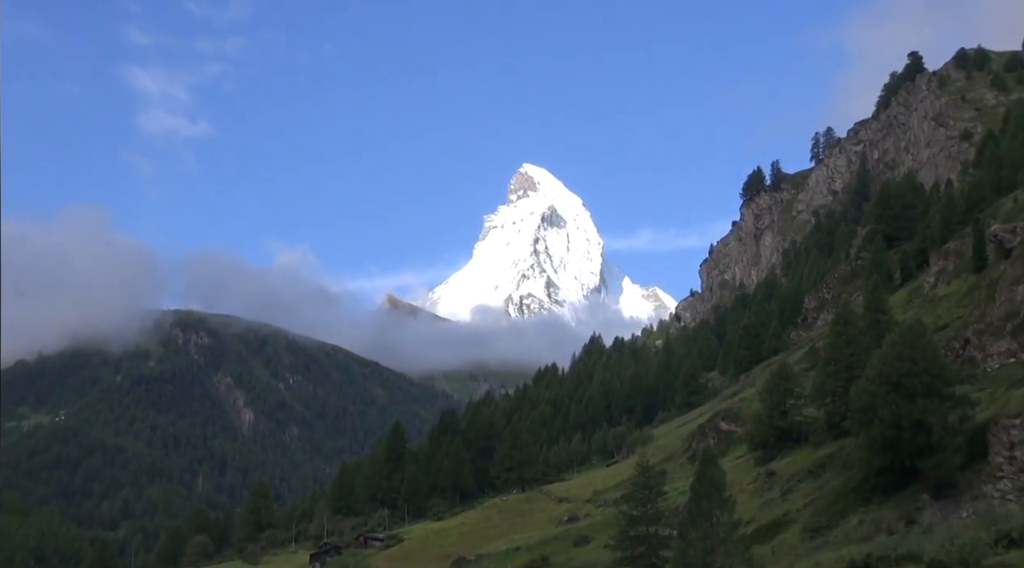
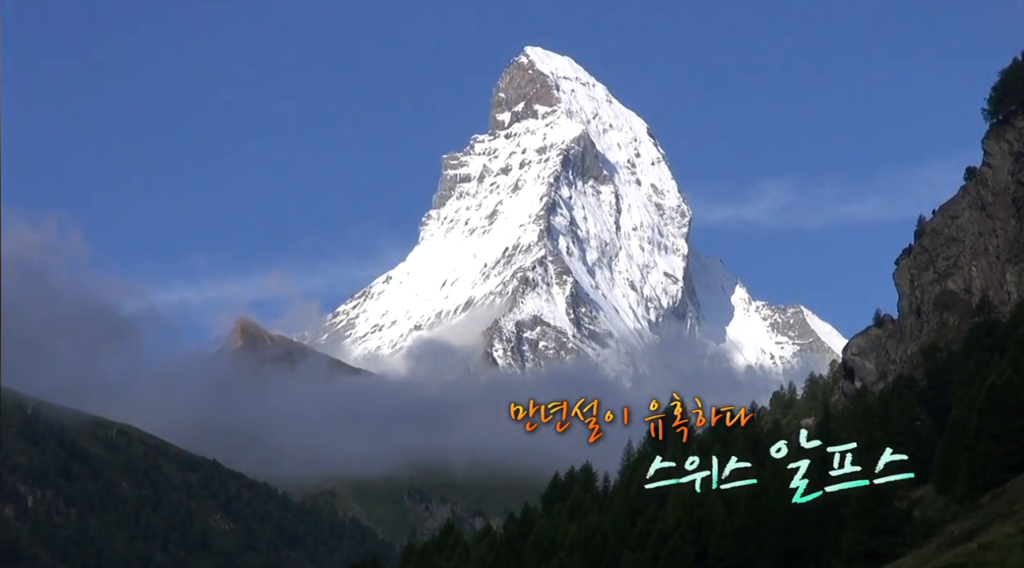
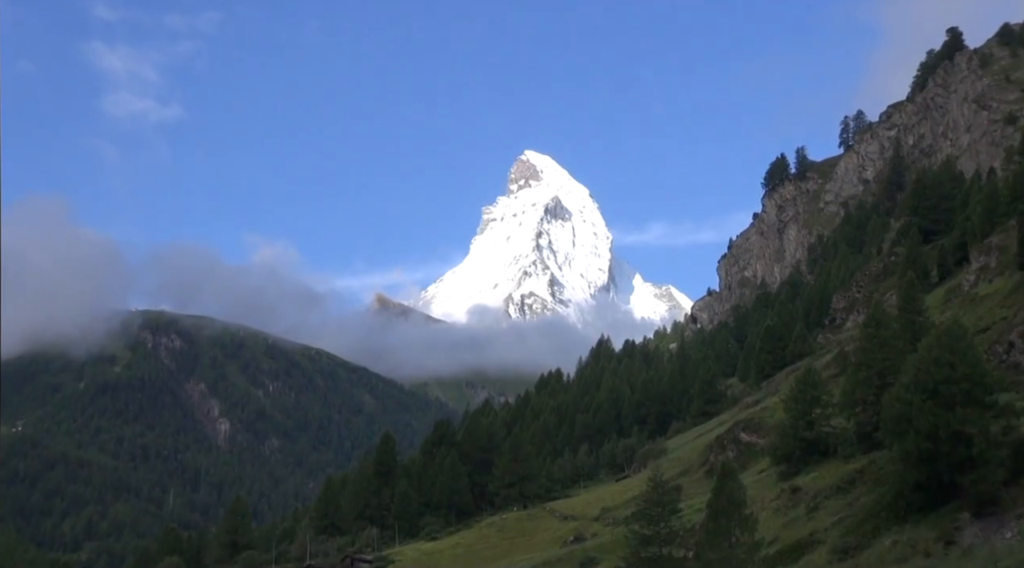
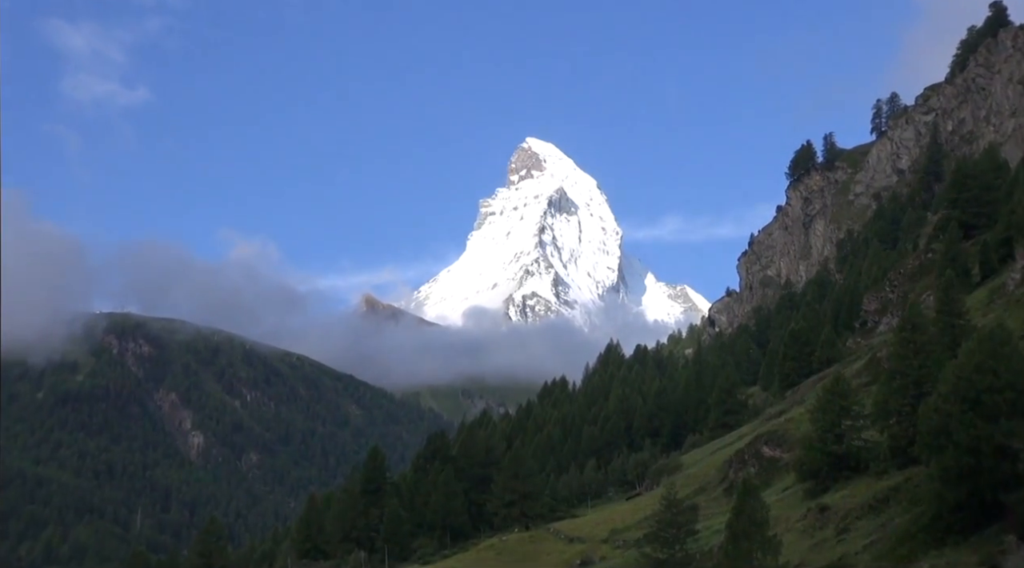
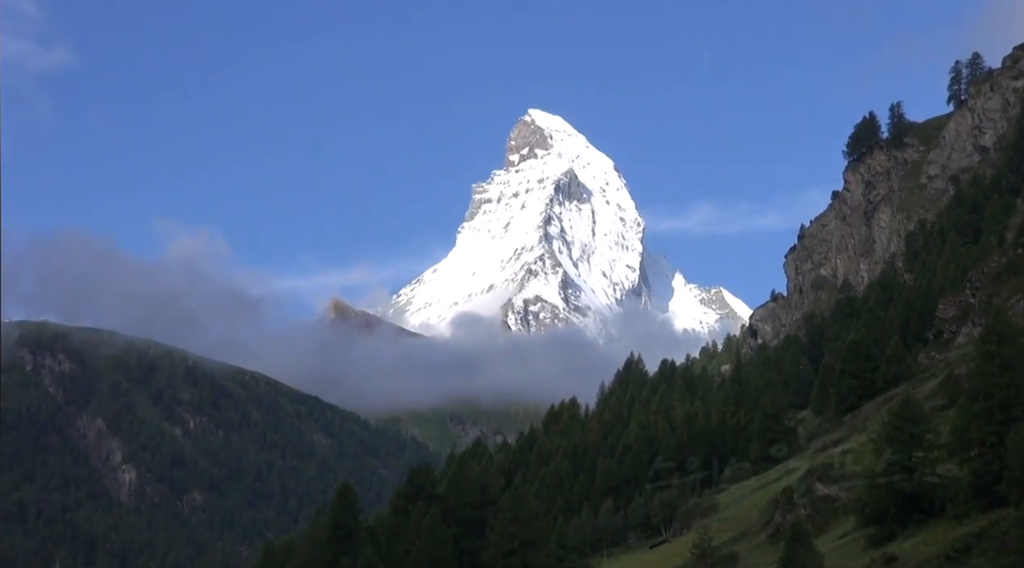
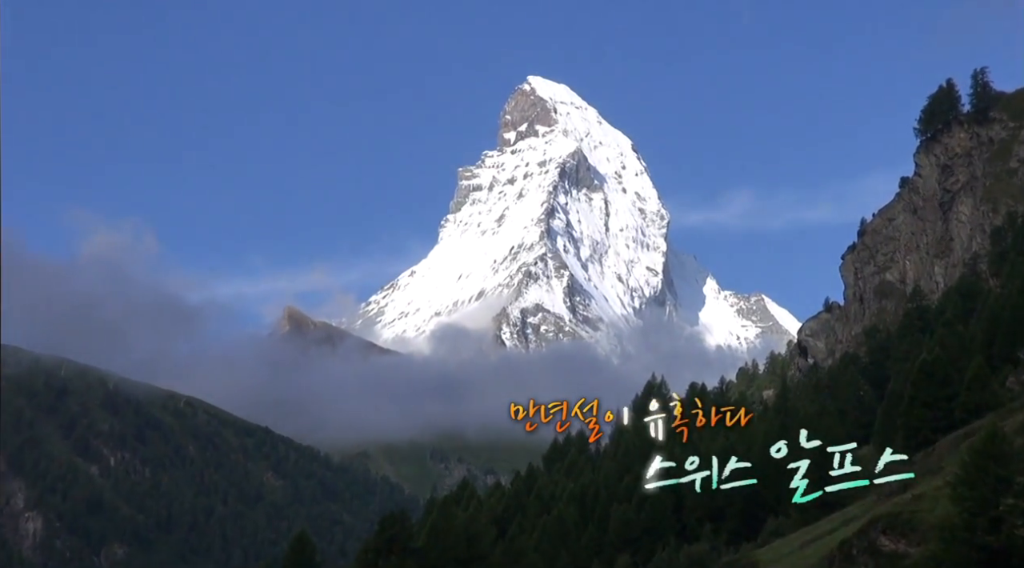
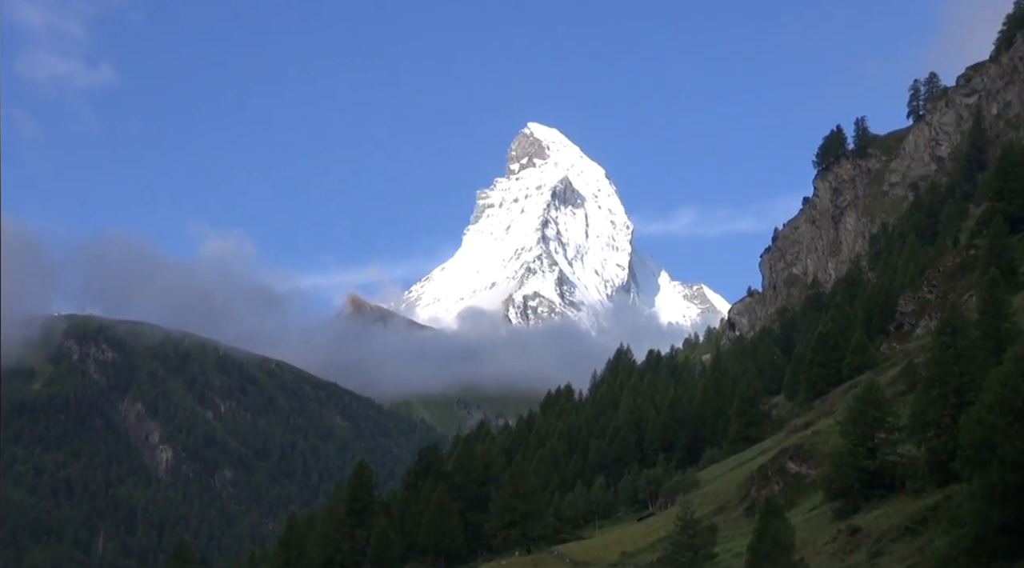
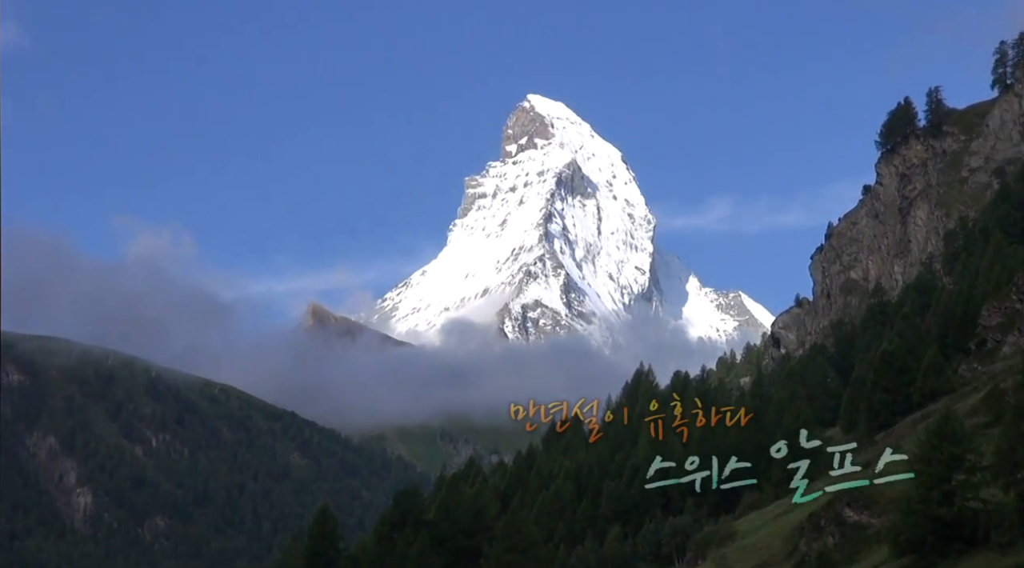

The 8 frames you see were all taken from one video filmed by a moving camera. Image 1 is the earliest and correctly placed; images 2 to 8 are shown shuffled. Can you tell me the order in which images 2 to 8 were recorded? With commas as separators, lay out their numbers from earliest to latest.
3, 4, 7, 5, 8, 6, 2
